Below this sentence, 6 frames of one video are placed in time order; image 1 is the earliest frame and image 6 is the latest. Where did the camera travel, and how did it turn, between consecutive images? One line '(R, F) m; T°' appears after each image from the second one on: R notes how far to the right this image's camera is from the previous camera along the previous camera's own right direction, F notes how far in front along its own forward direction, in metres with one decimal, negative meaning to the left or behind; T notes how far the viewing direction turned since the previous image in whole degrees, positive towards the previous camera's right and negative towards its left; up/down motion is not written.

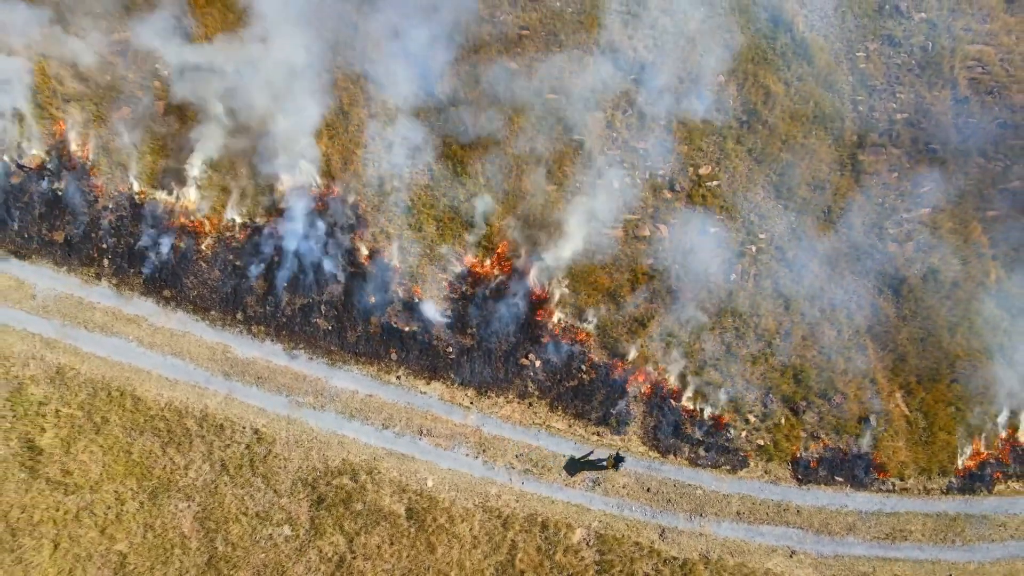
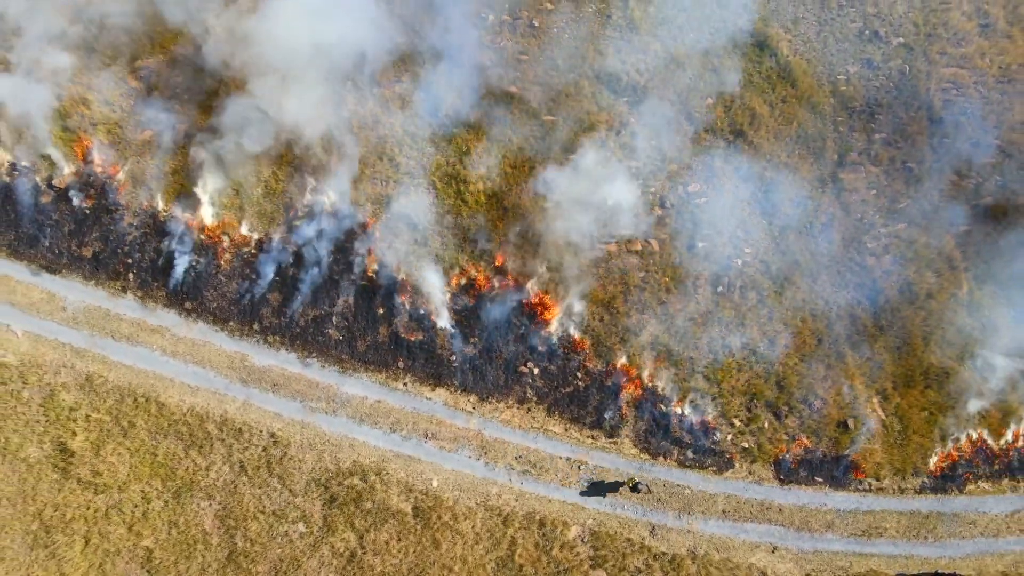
(+0.1, -0.6) m; 0°
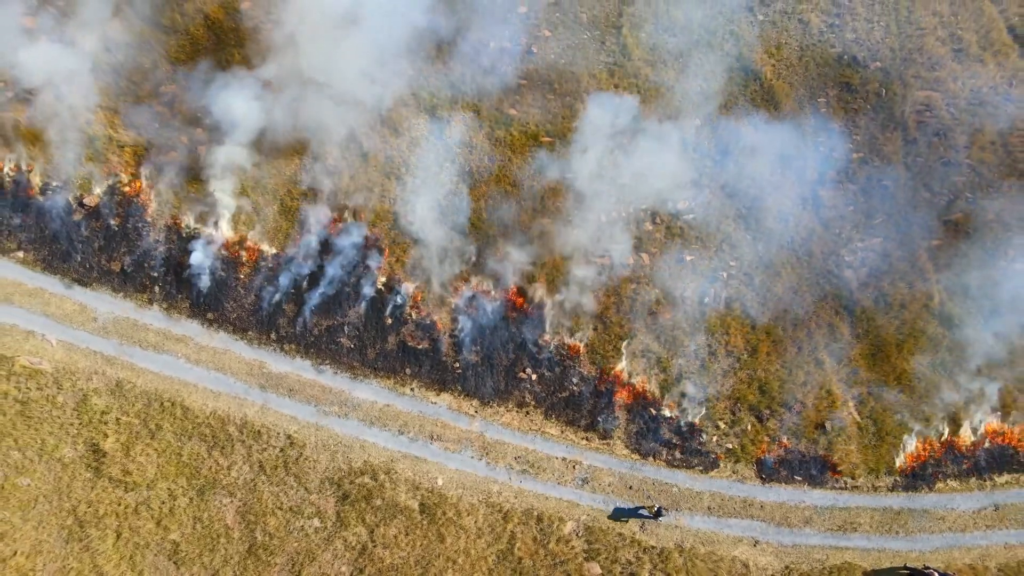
(+0.1, -0.7) m; 0°
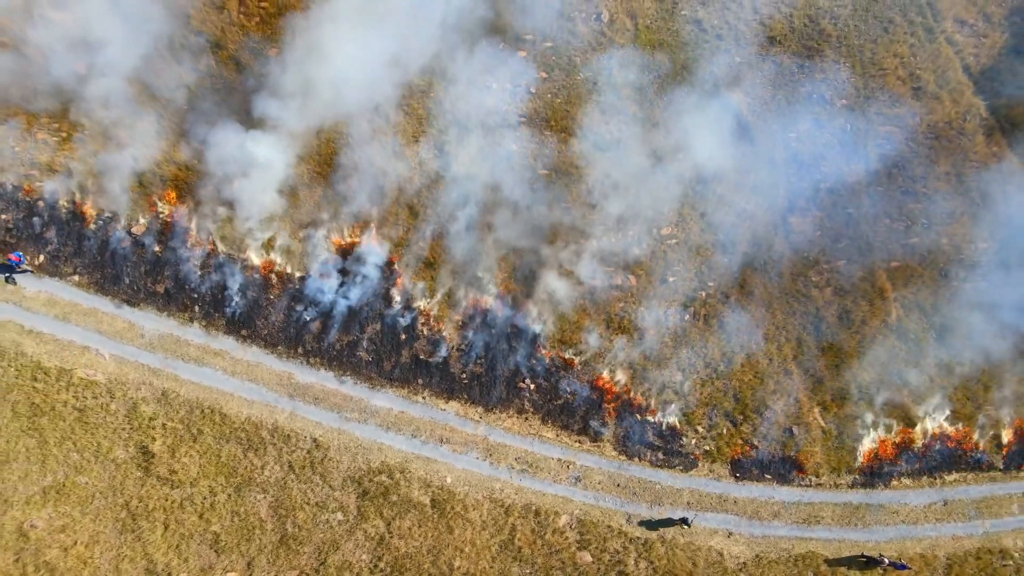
(+0.1, -1.4) m; -1°
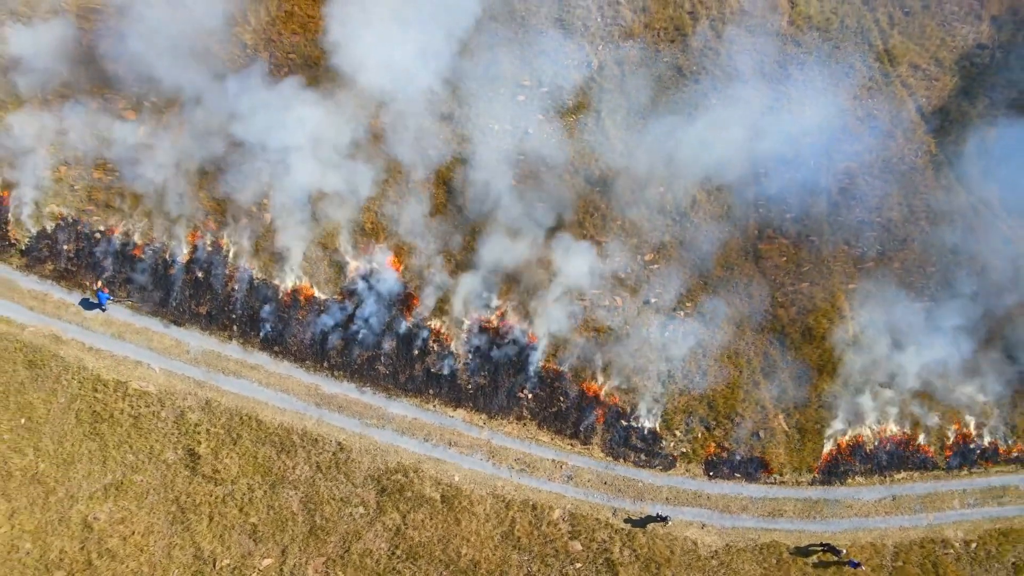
(+0.2, -1.7) m; -1°
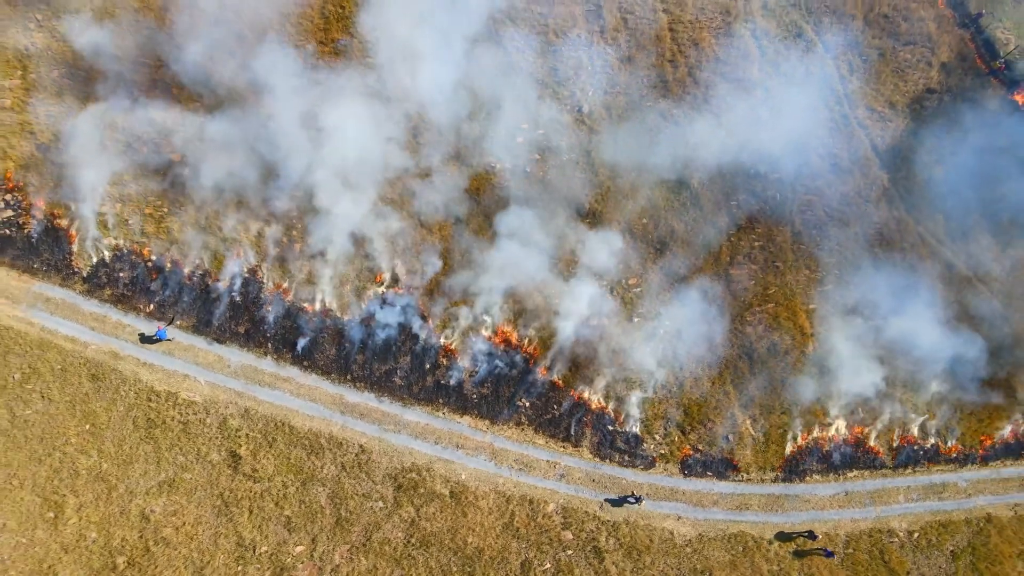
(+0.3, -2.0) m; -1°
